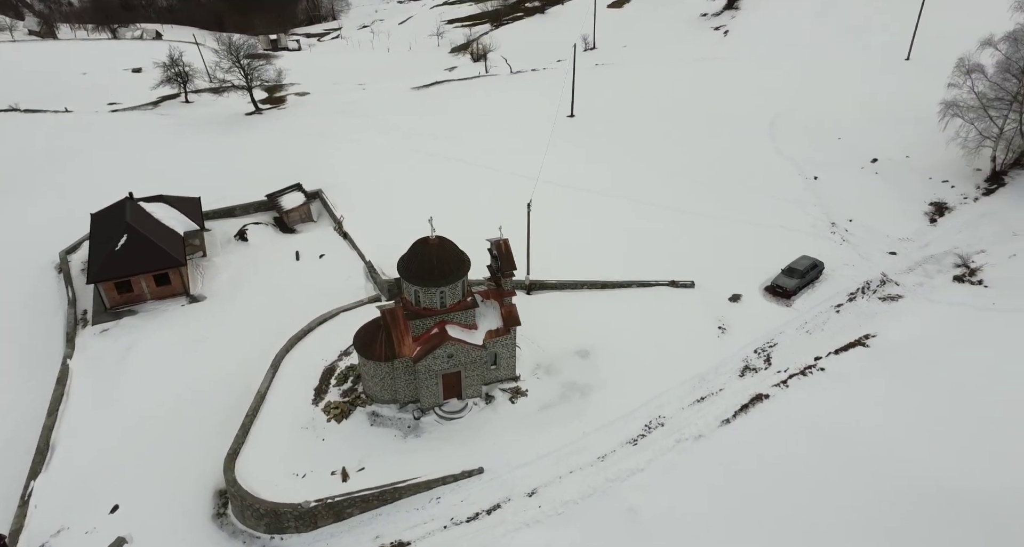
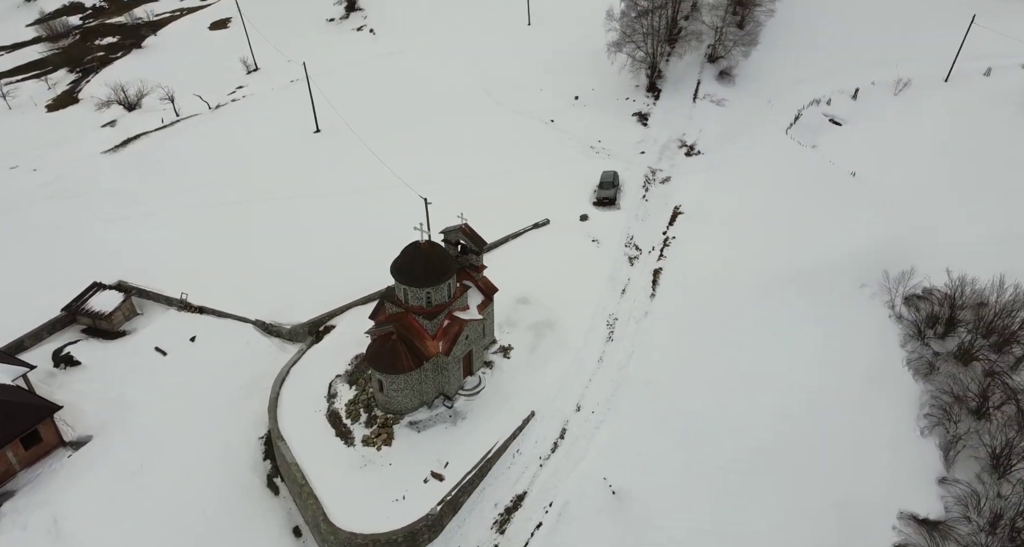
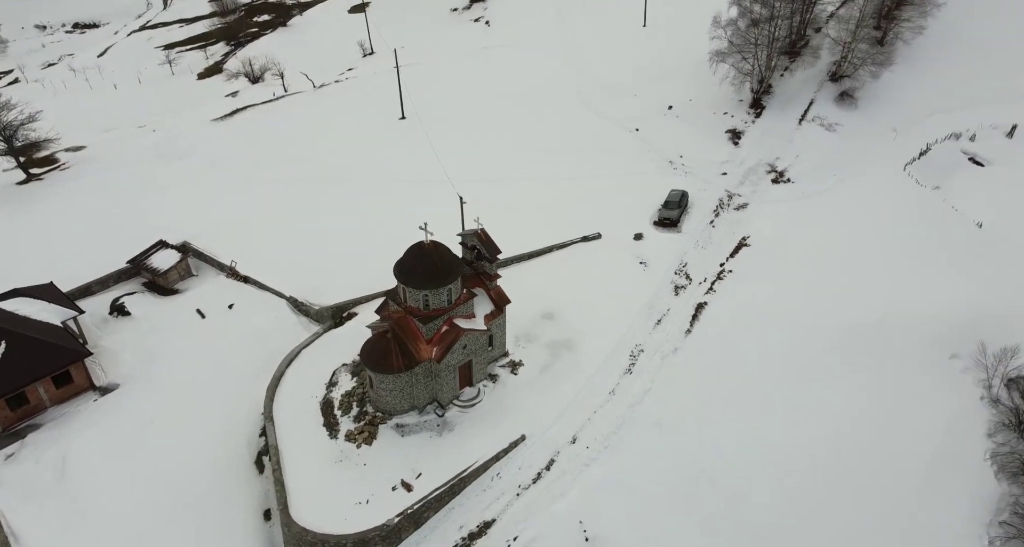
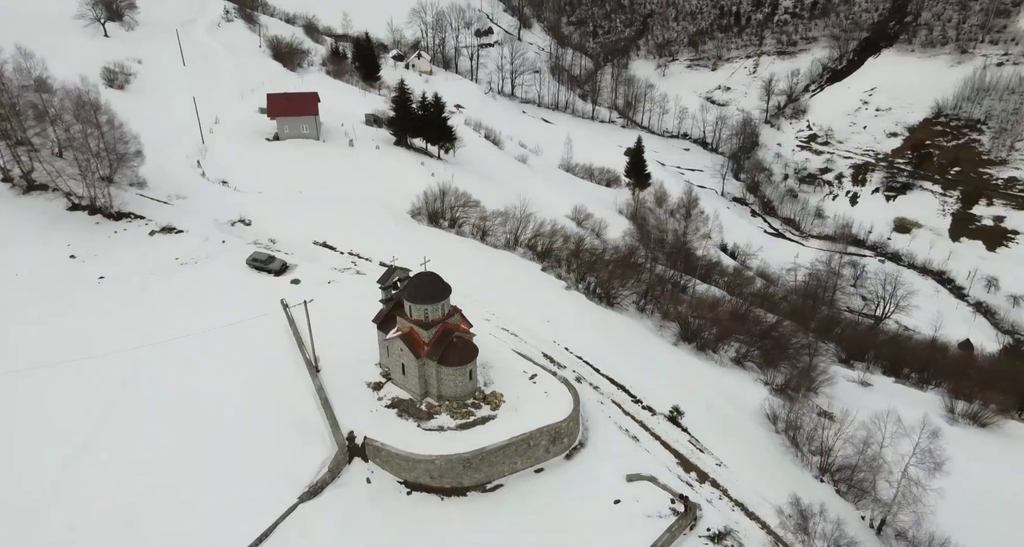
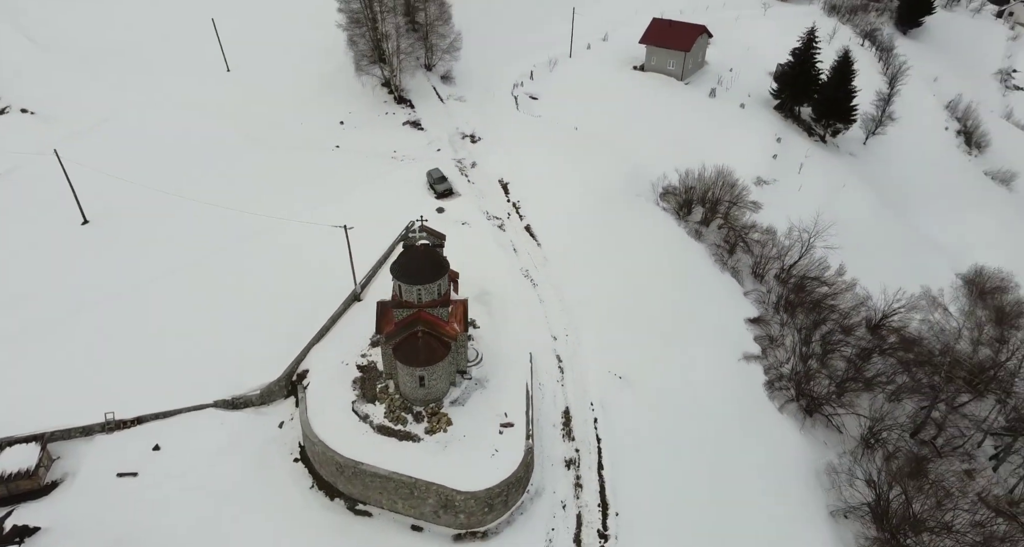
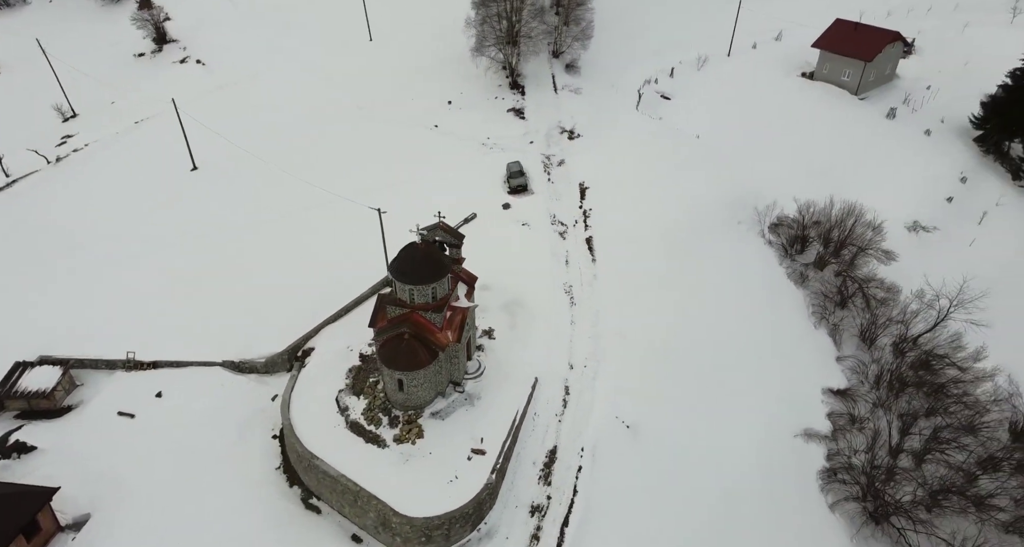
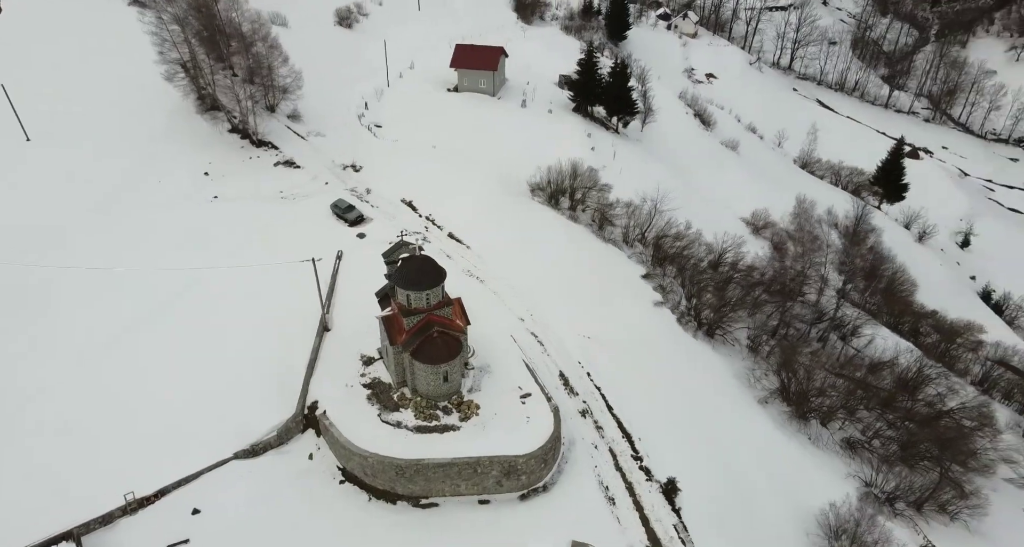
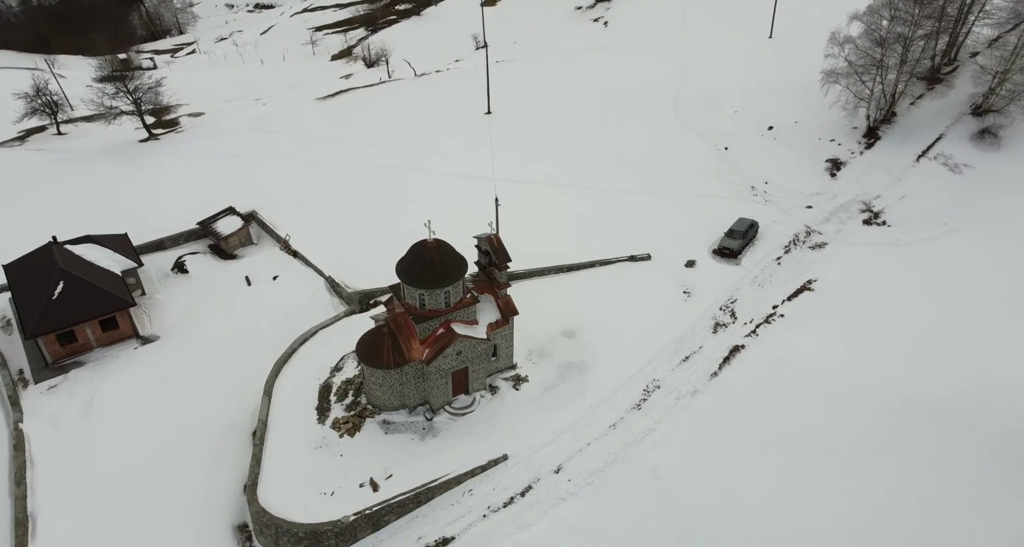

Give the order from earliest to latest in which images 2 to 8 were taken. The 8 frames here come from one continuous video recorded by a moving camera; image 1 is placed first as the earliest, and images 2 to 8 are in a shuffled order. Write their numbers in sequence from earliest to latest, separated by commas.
8, 3, 2, 6, 5, 7, 4
